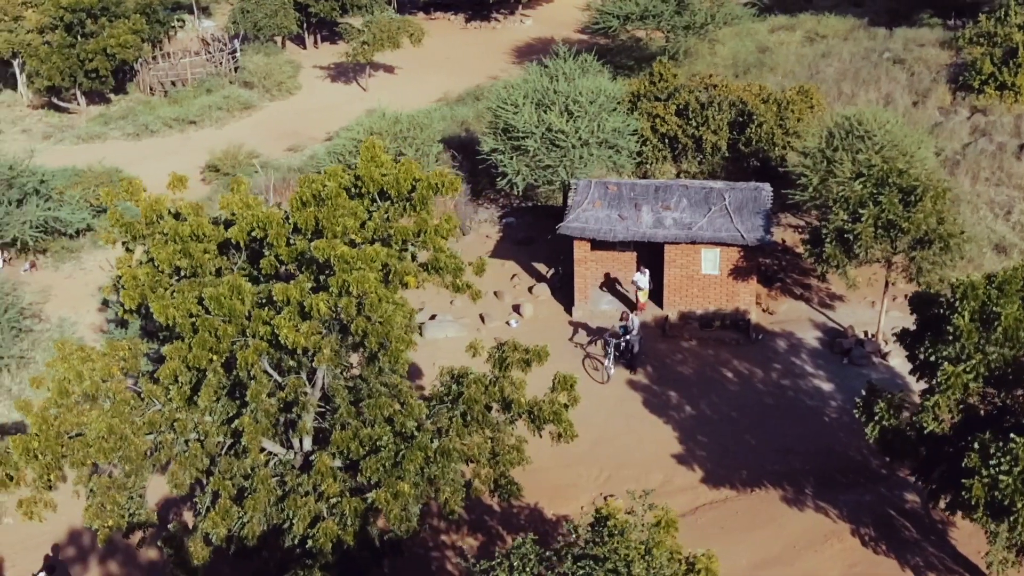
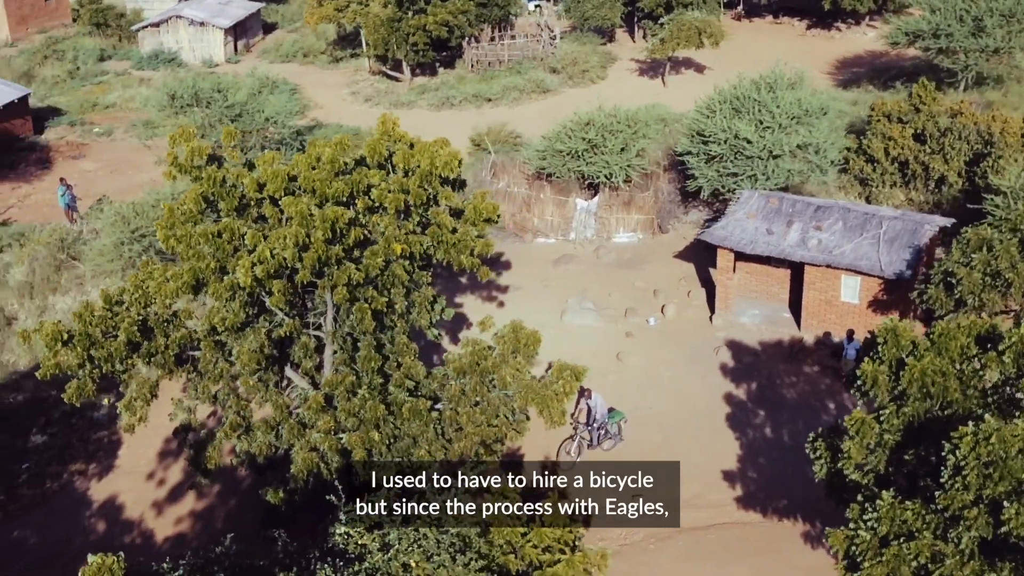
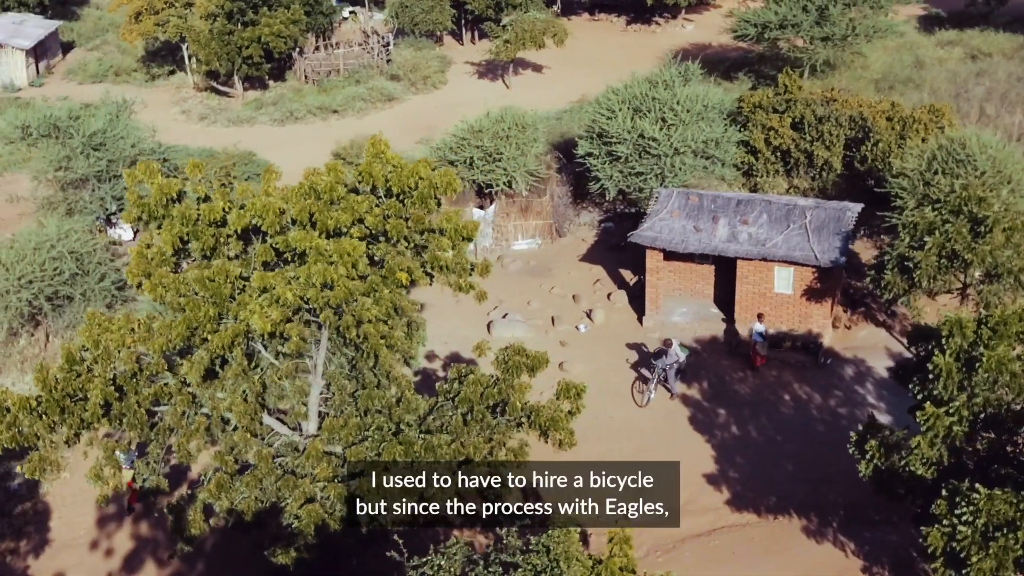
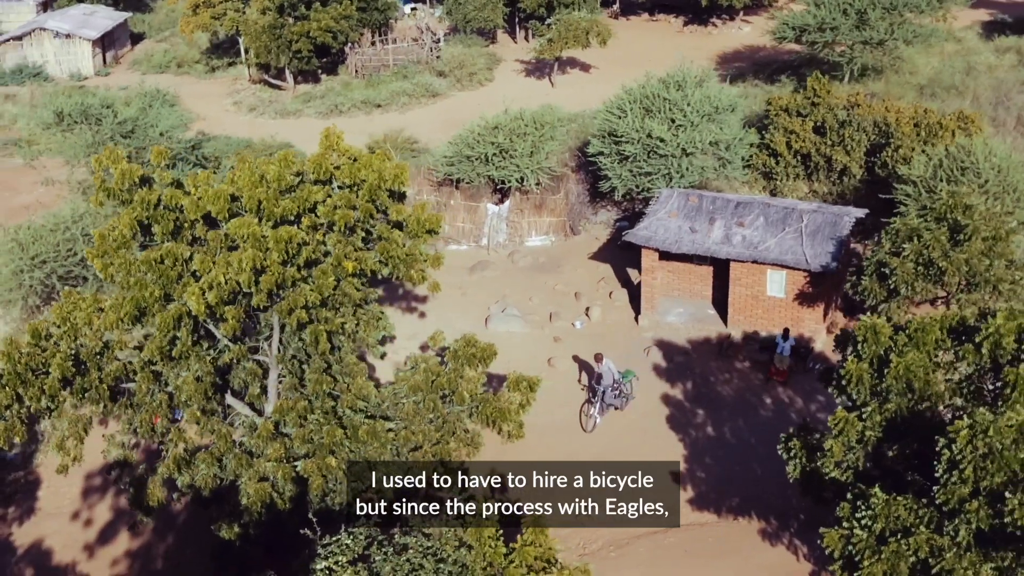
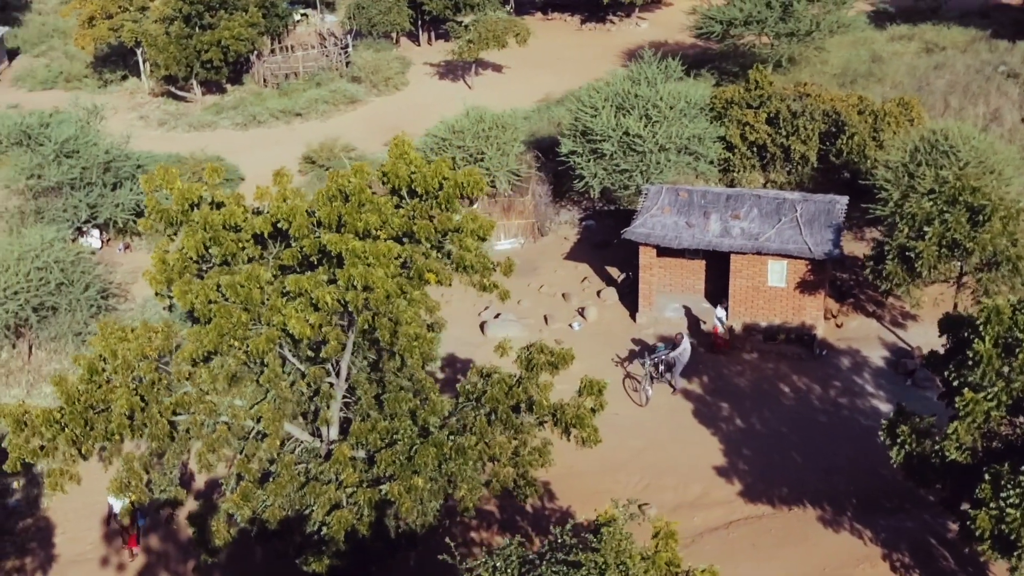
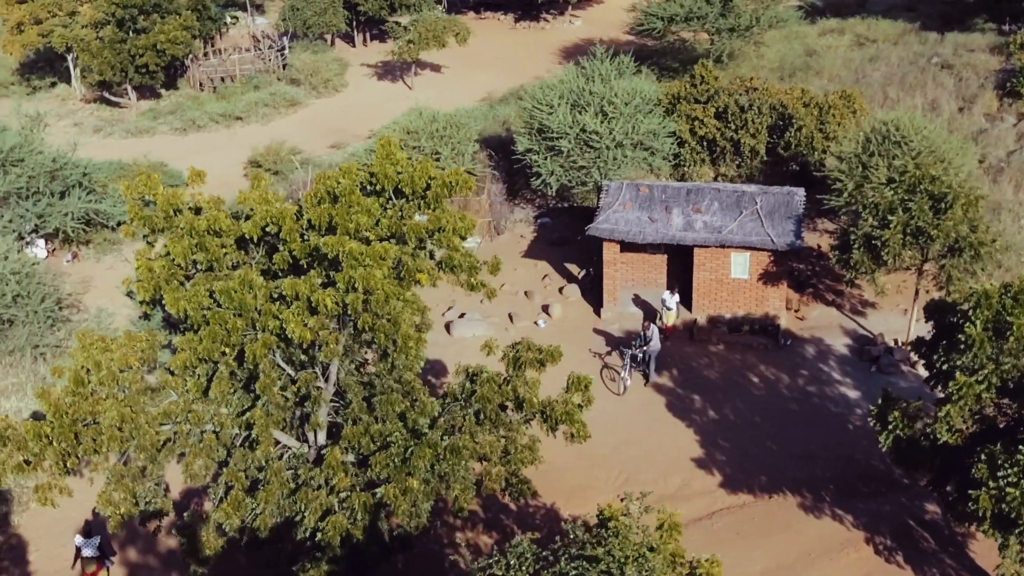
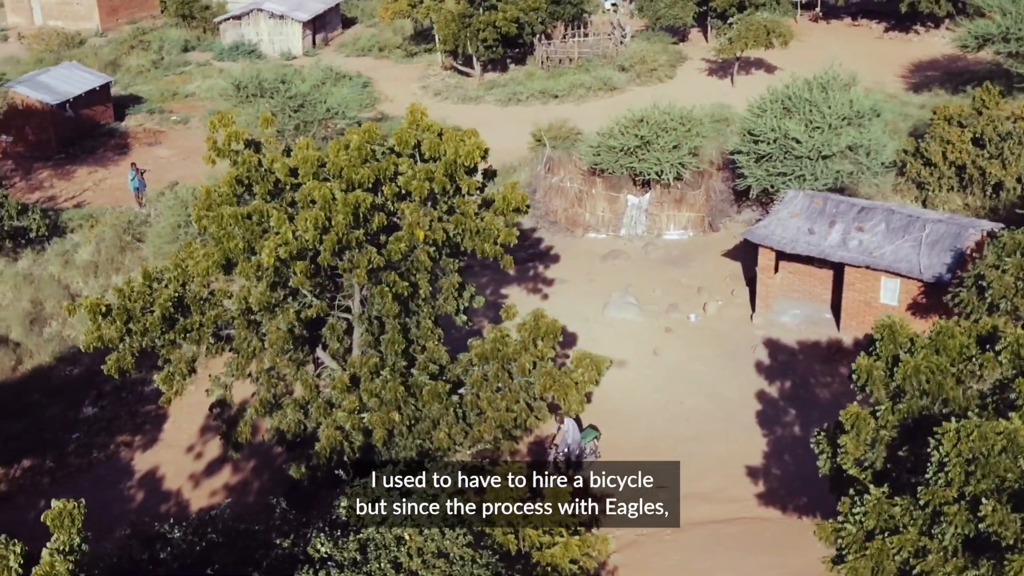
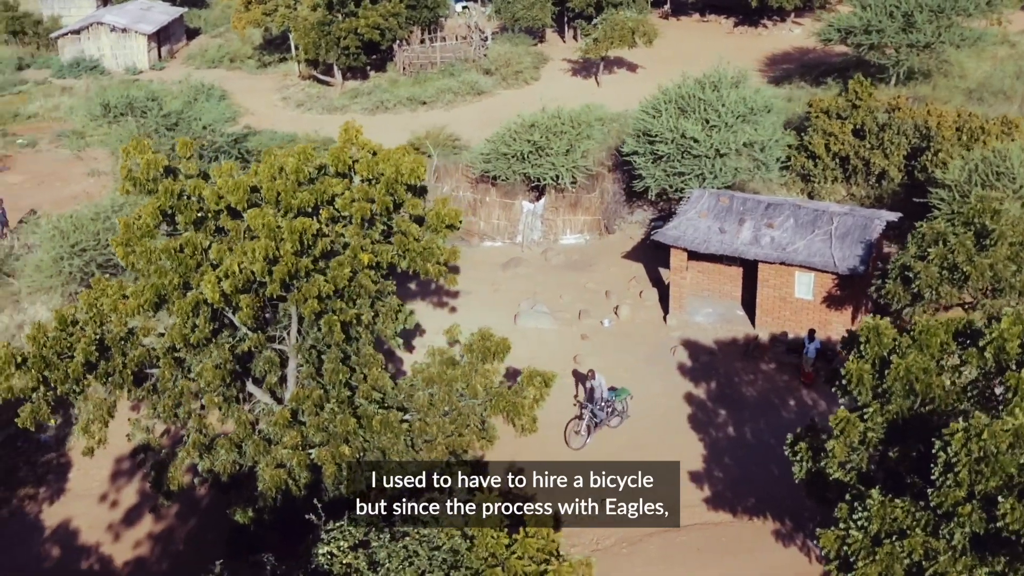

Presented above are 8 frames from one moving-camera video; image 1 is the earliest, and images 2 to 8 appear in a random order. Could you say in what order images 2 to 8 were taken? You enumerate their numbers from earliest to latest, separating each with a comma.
6, 5, 3, 4, 8, 2, 7
